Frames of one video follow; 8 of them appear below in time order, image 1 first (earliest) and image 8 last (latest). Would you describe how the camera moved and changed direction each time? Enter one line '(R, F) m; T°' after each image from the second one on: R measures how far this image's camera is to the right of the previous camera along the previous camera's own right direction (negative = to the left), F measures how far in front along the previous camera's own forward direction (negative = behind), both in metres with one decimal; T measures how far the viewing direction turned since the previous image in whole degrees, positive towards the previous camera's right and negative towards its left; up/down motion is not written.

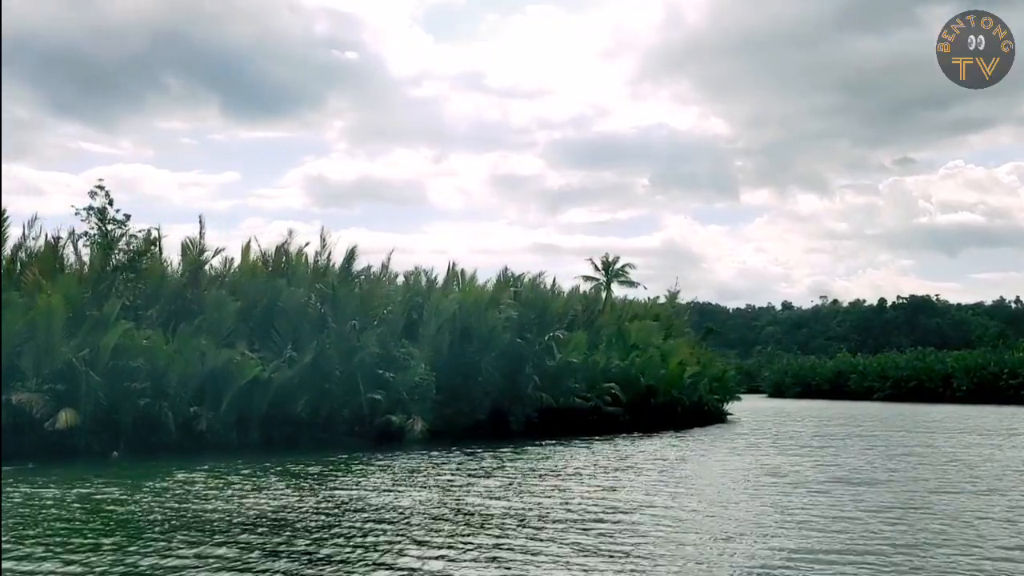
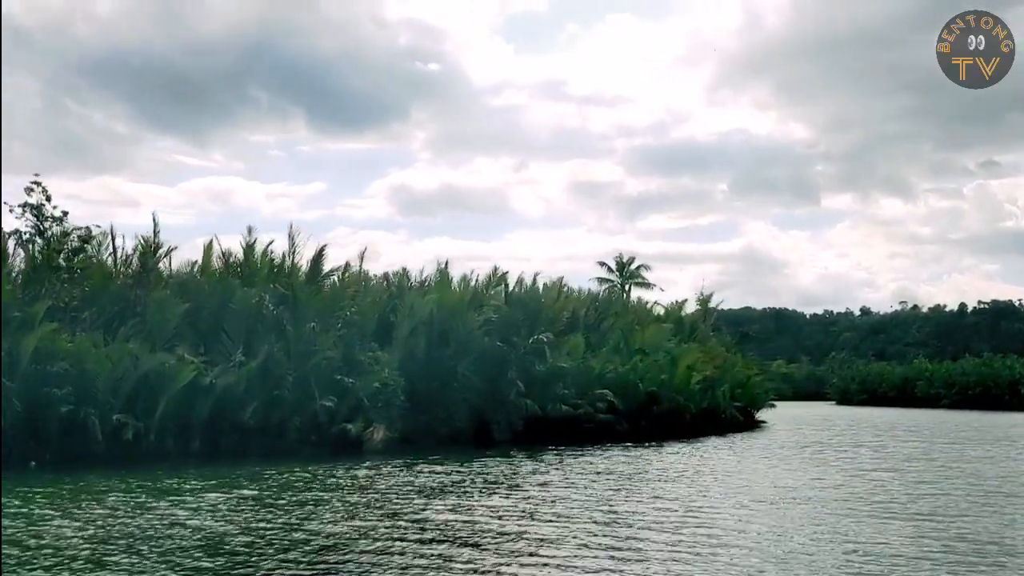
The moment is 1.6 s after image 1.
(+1.6, +1.4) m; -3°
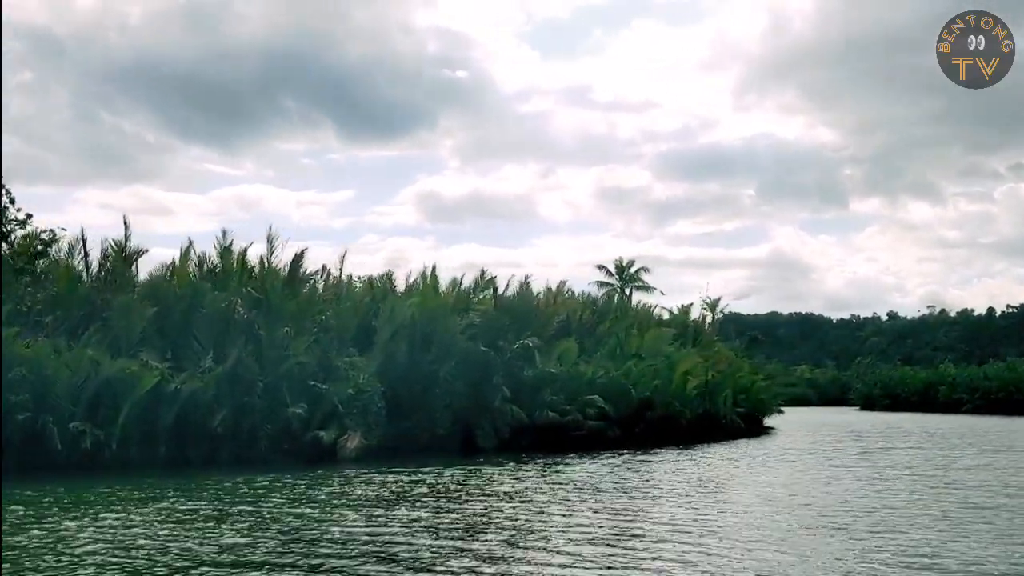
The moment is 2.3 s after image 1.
(+0.7, +0.6) m; -1°
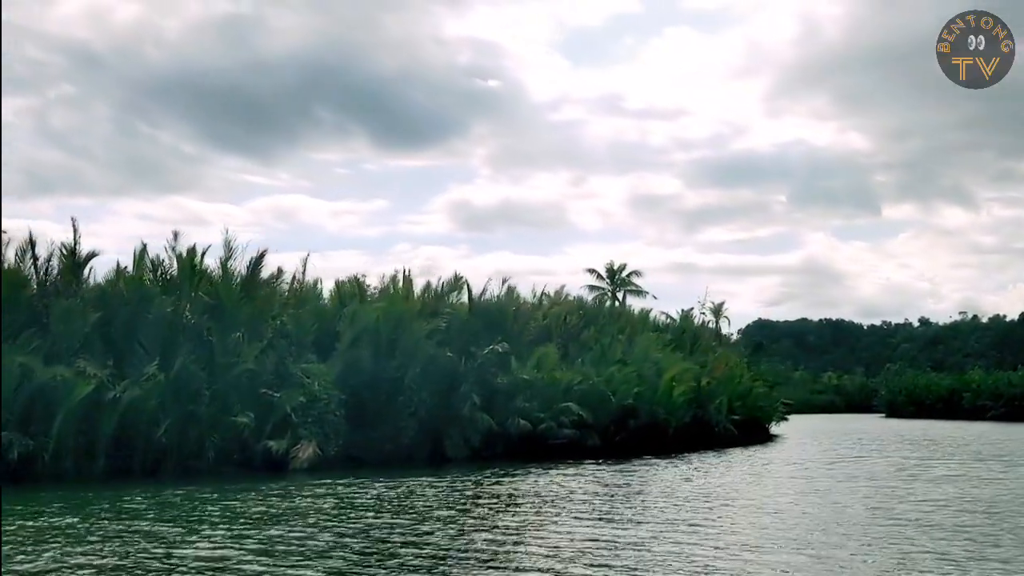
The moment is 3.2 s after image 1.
(+1.0, +0.8) m; -1°
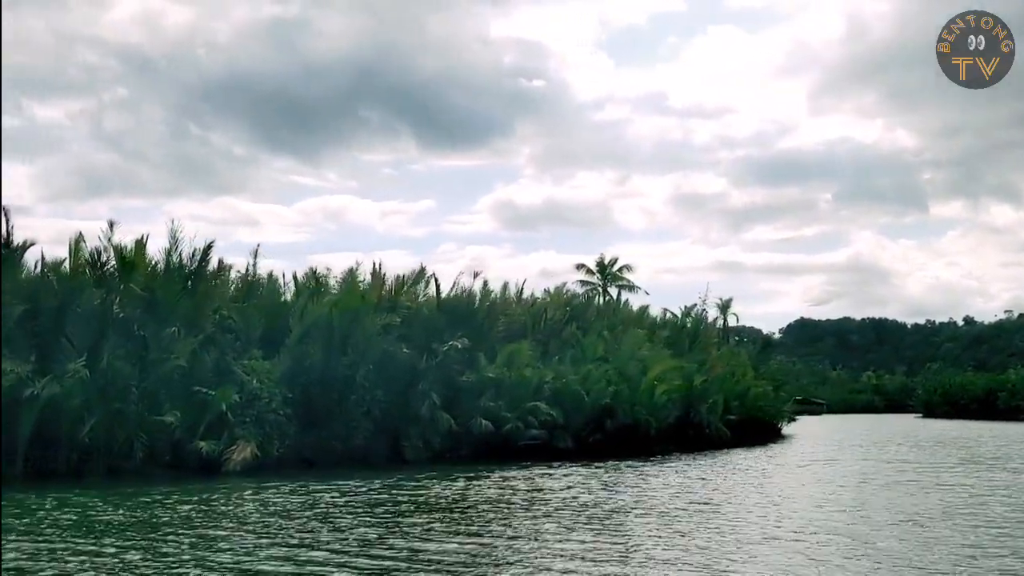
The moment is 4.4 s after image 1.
(+1.2, +1.0) m; -2°
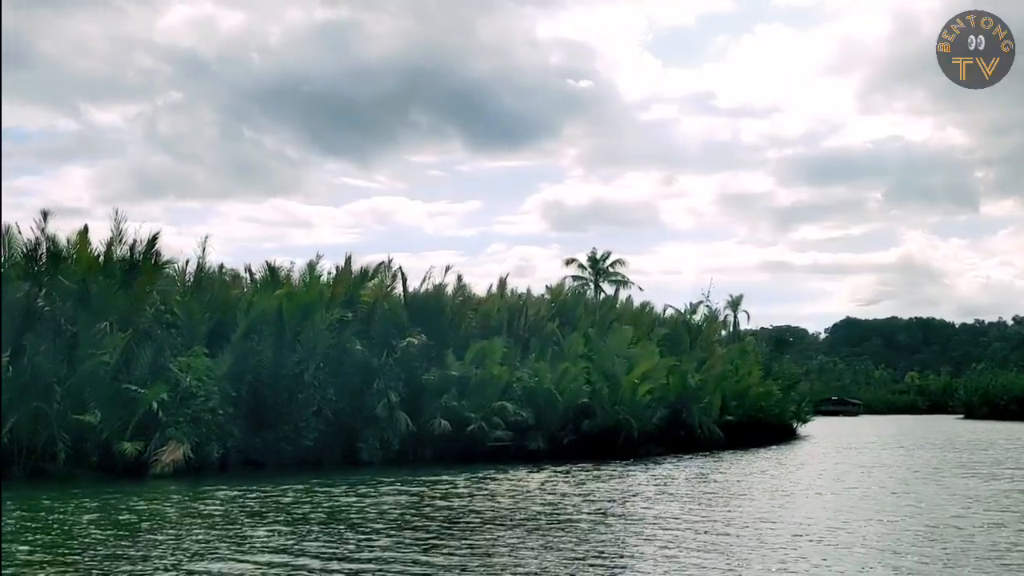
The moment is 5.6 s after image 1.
(+1.2, +1.0) m; -2°
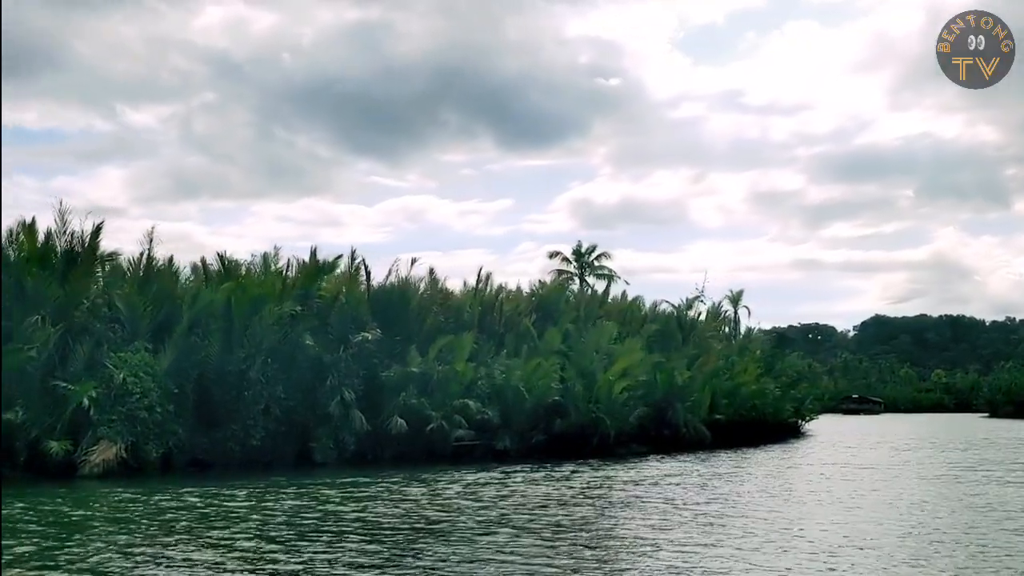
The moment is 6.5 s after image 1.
(+1.0, +0.8) m; -1°
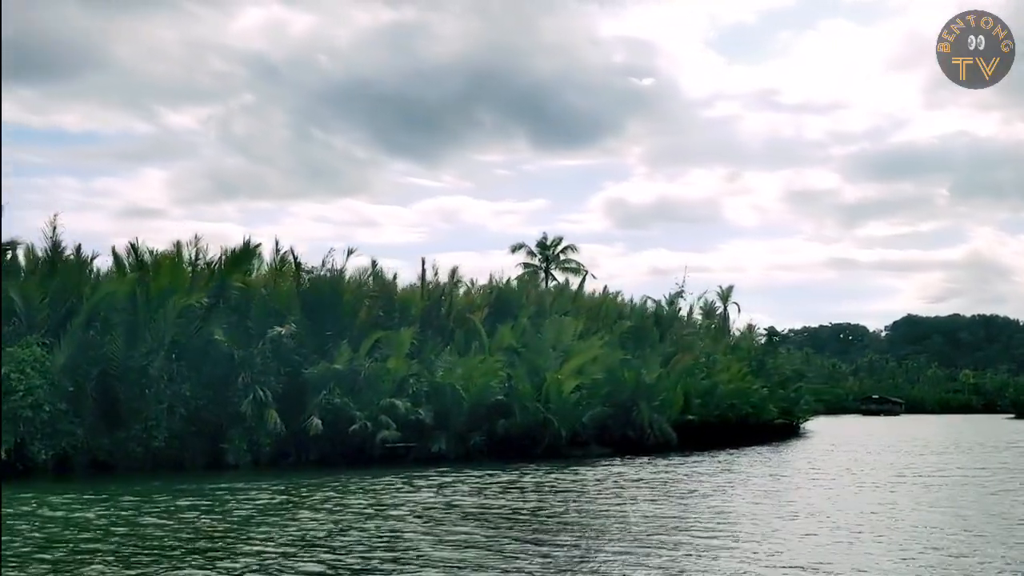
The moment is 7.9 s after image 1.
(+1.4, +1.2) m; -1°
